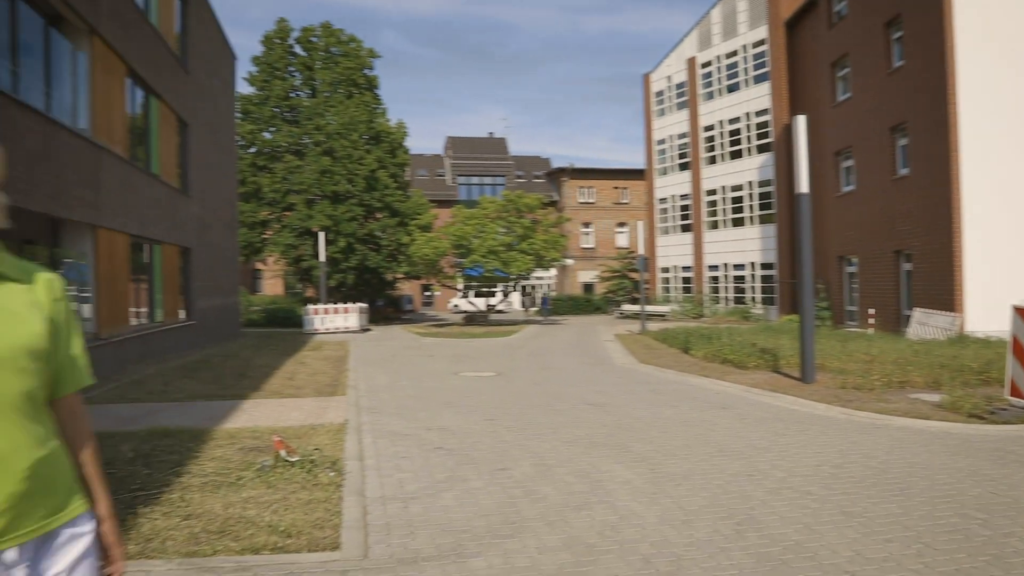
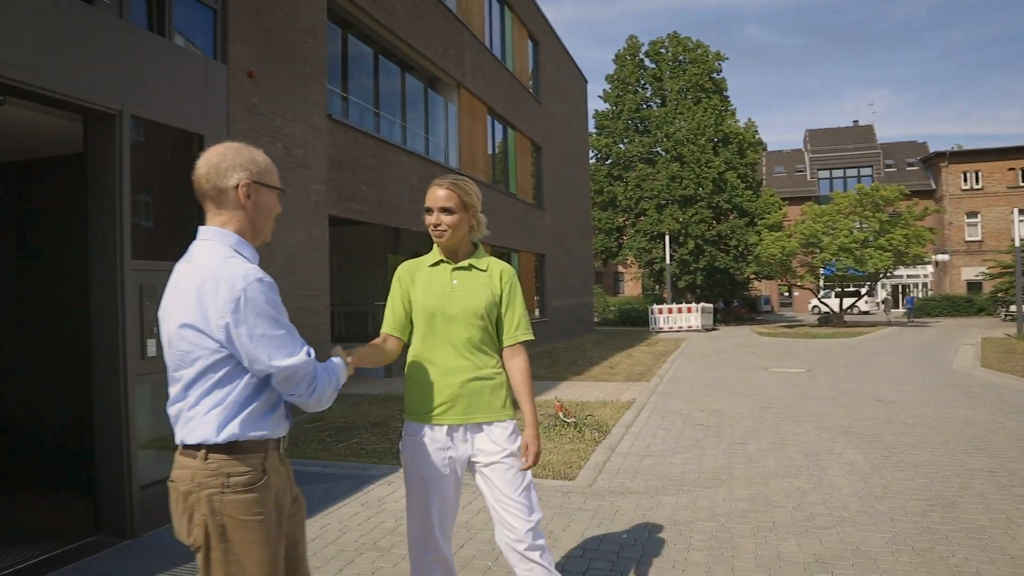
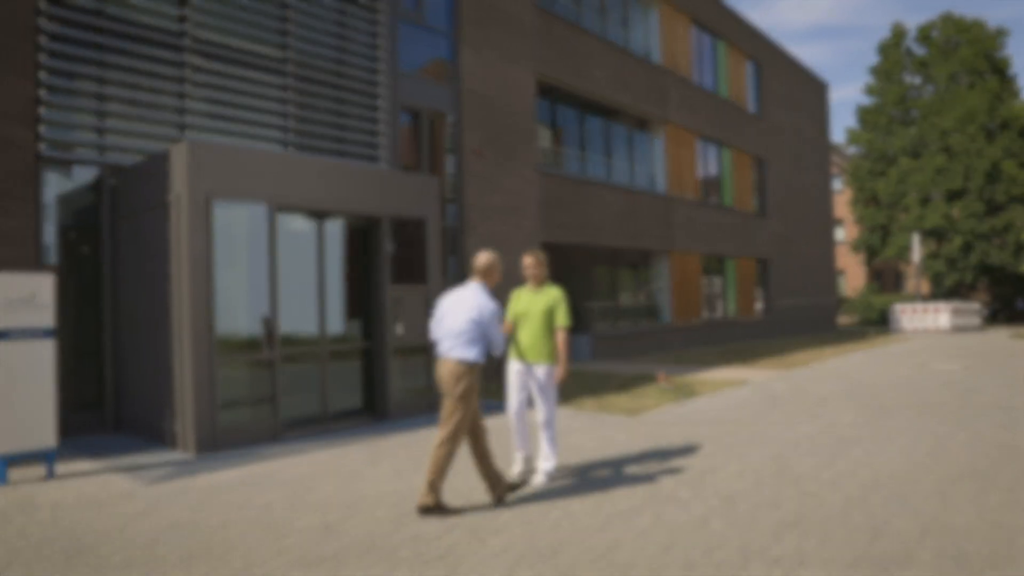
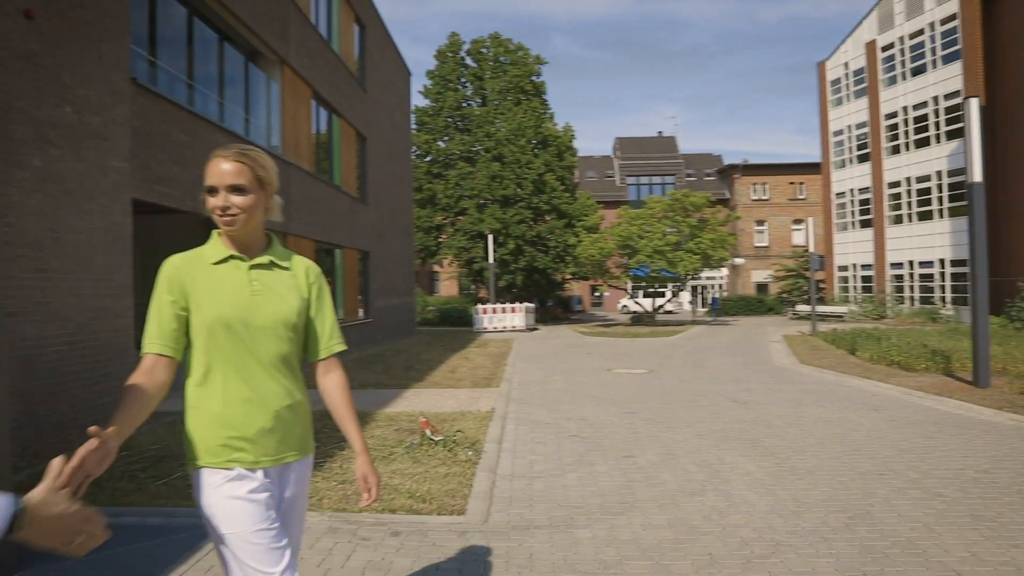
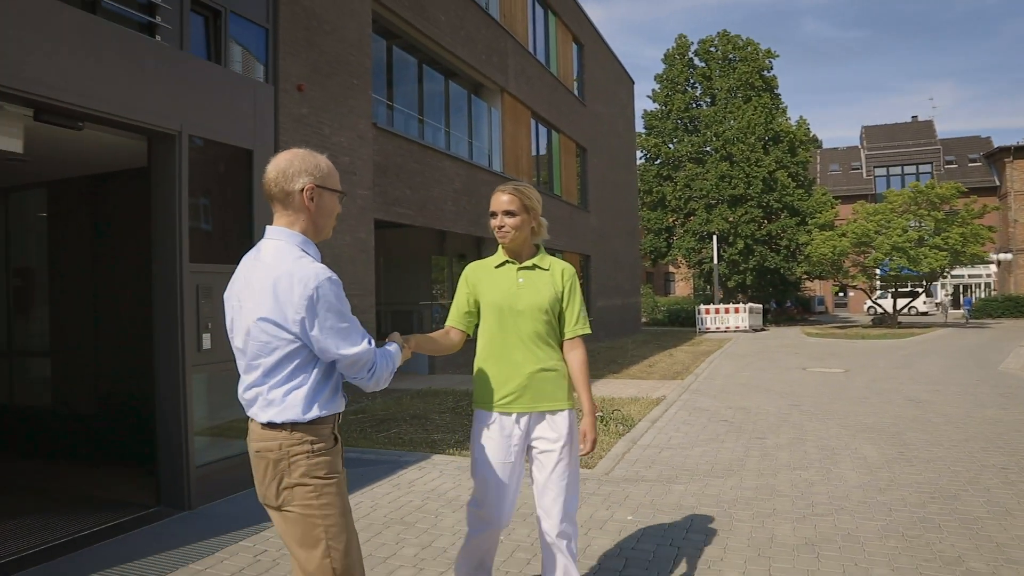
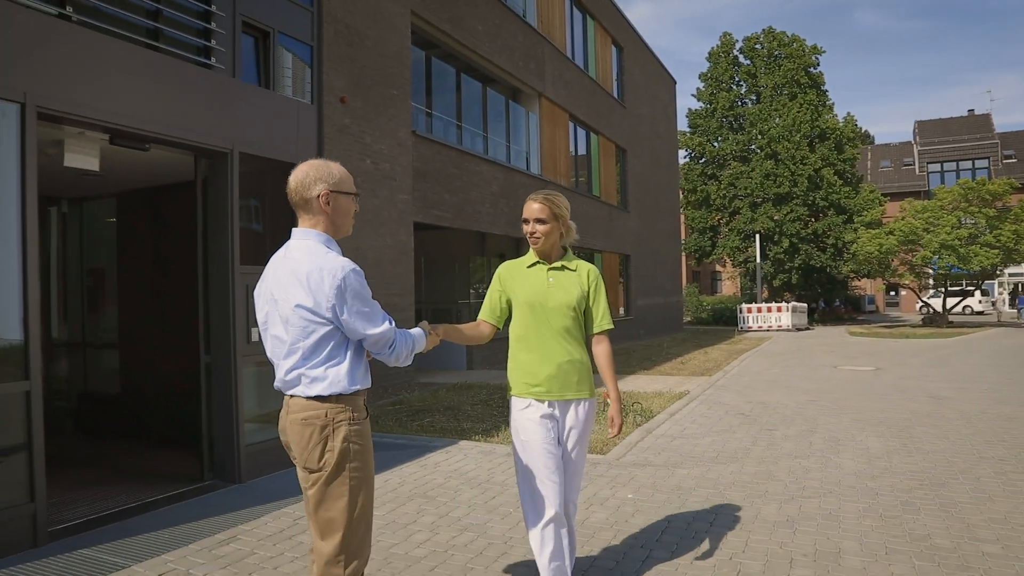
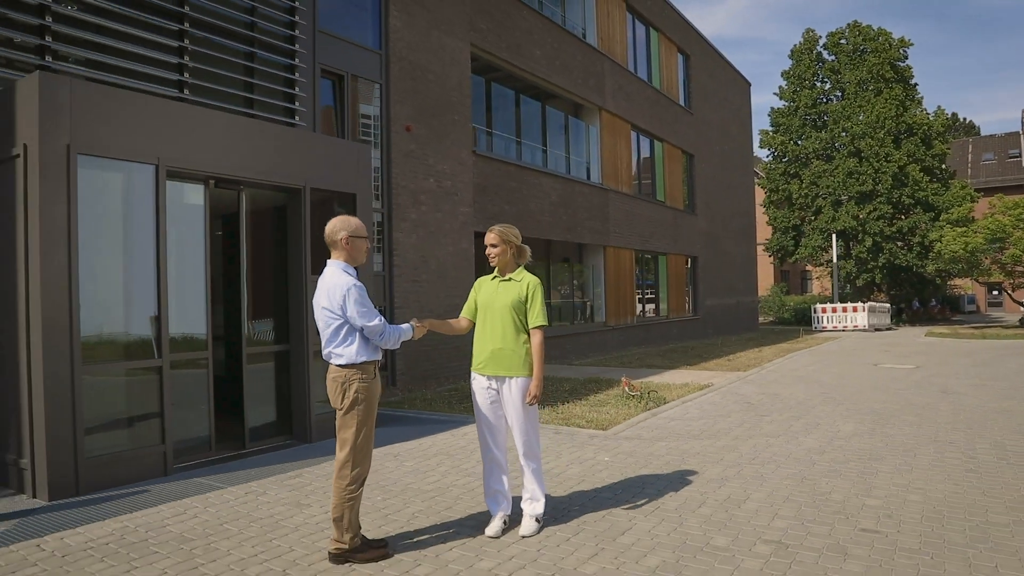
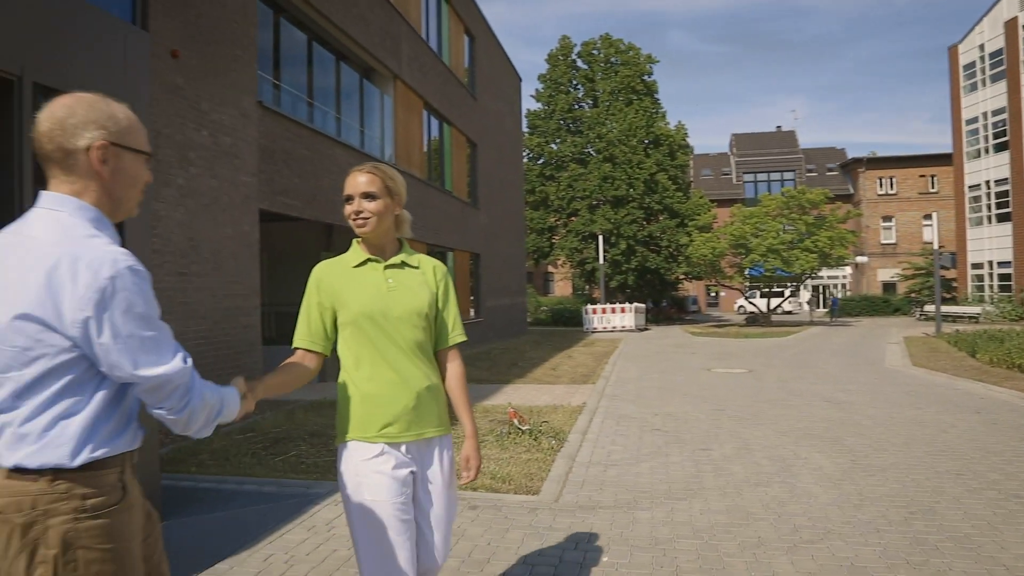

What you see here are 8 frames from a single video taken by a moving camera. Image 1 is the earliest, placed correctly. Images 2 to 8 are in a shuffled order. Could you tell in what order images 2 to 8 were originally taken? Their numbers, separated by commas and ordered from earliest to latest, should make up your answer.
4, 8, 2, 5, 6, 7, 3
